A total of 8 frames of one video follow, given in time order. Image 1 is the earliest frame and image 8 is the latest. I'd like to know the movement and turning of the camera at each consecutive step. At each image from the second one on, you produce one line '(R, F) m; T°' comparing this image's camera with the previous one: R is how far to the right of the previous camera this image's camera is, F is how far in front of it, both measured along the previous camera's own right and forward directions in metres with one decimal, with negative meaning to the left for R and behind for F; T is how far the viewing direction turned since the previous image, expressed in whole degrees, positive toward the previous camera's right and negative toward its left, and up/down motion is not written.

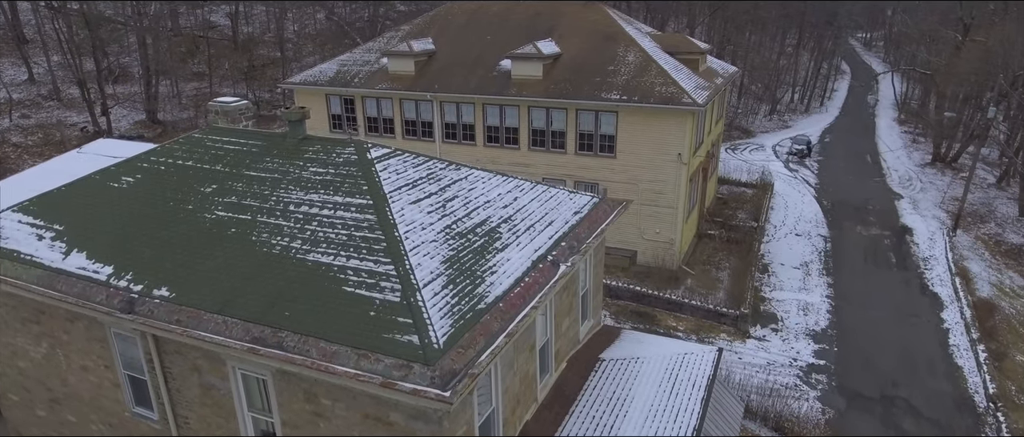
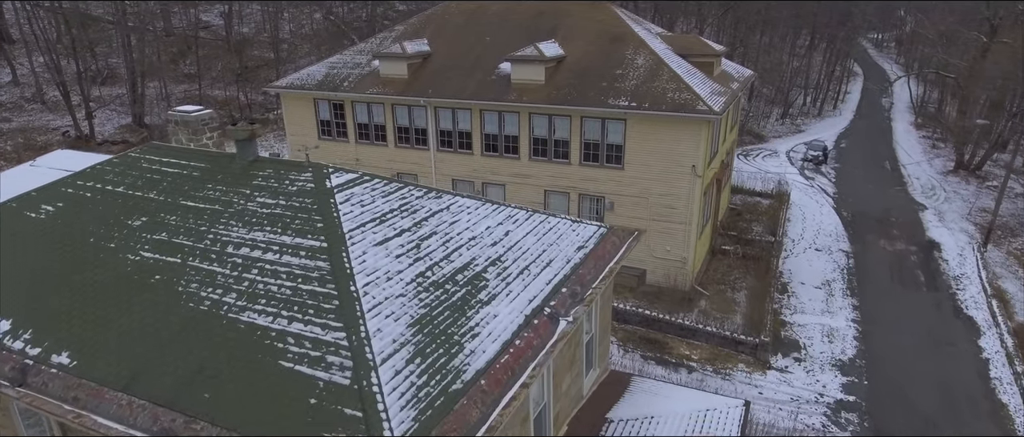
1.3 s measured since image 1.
(+0.2, +1.5) m; 0°
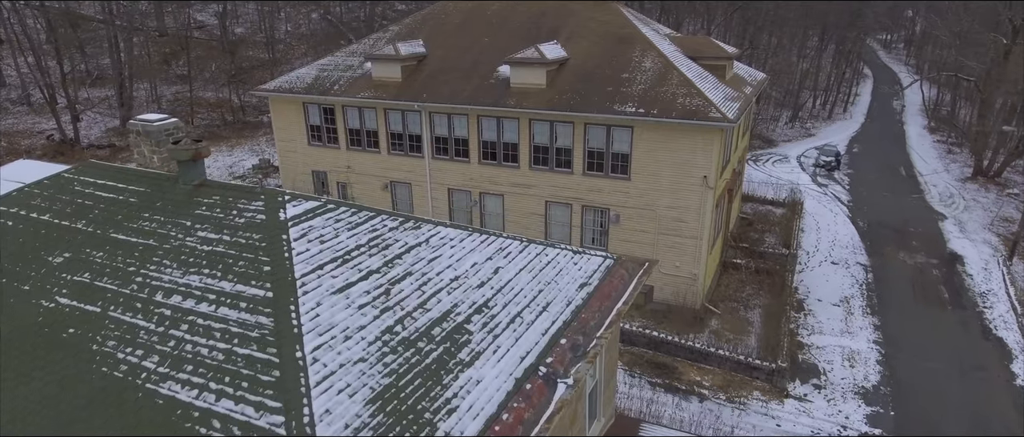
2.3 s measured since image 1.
(+0.1, +1.1) m; 0°
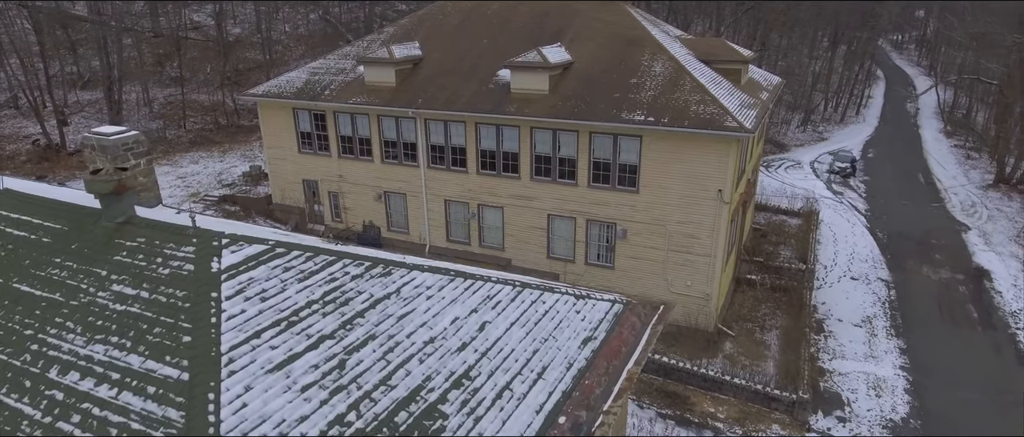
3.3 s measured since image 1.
(+0.1, +1.1) m; 0°
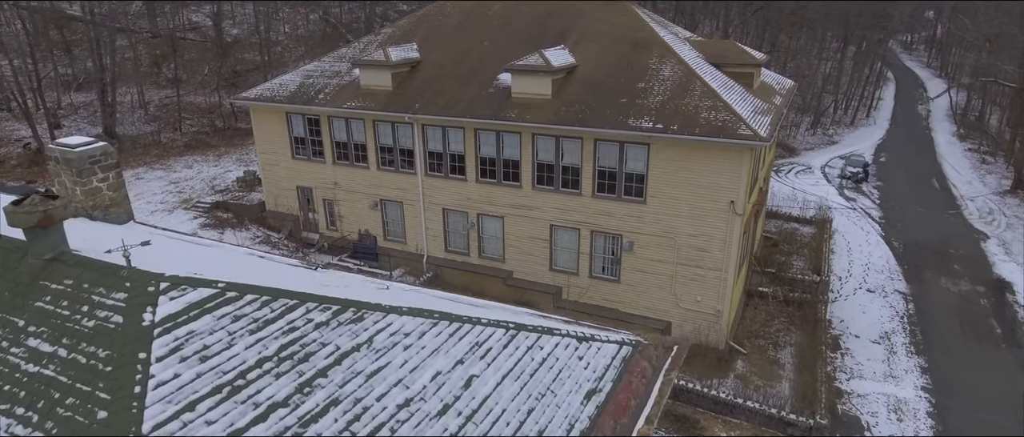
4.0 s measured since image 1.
(+0.1, +0.8) m; 0°
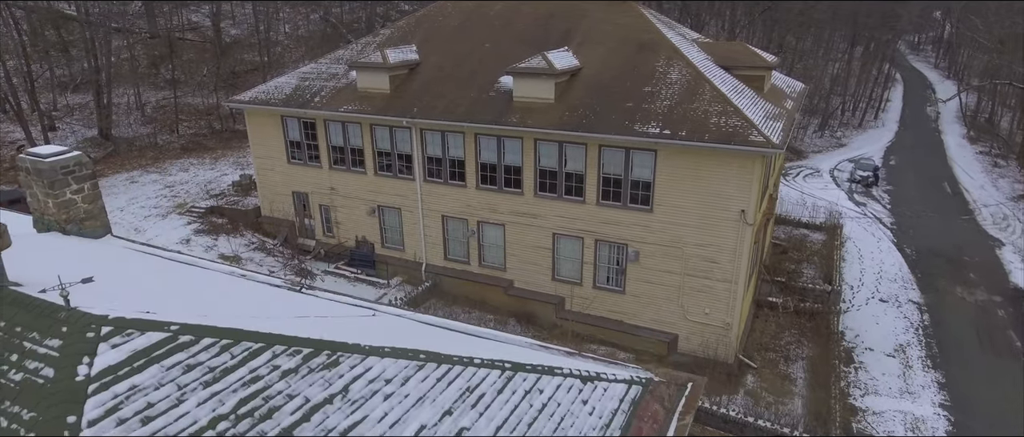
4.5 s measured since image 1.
(+0.1, +0.6) m; 0°
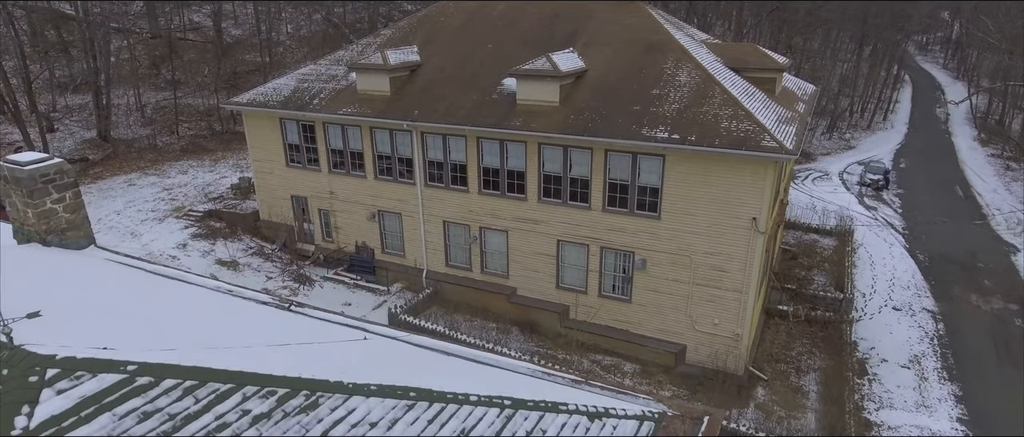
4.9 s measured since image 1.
(0.0, +0.4) m; 0°
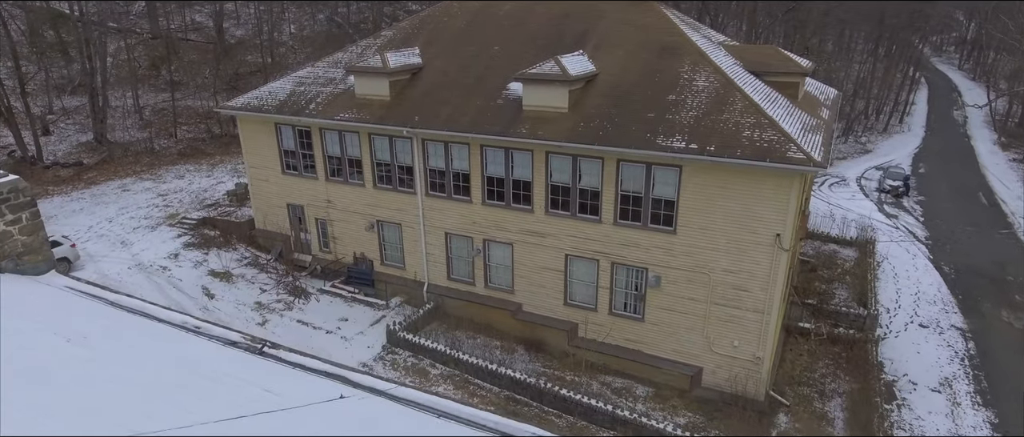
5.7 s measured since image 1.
(0.0, +0.9) m; -1°
